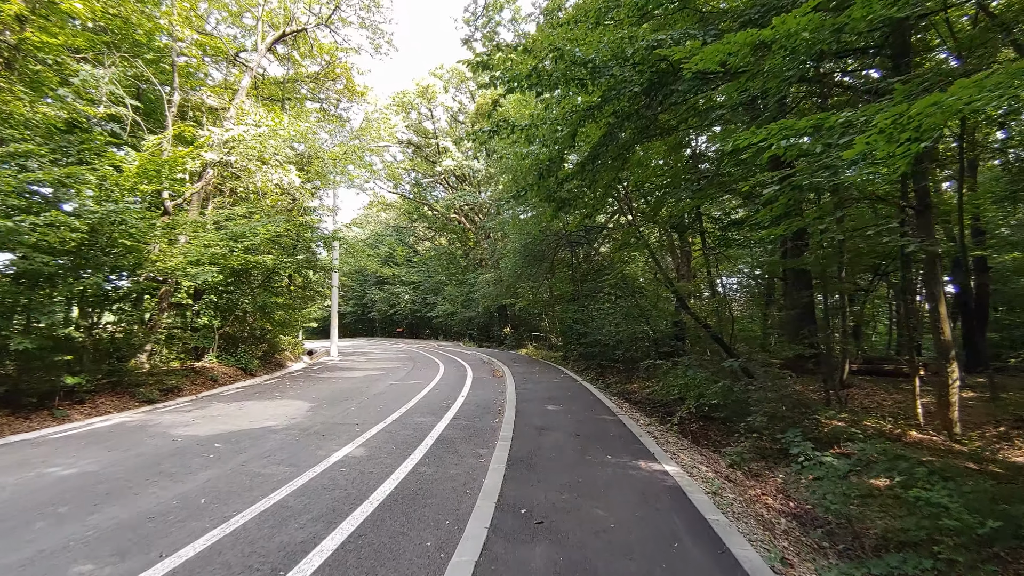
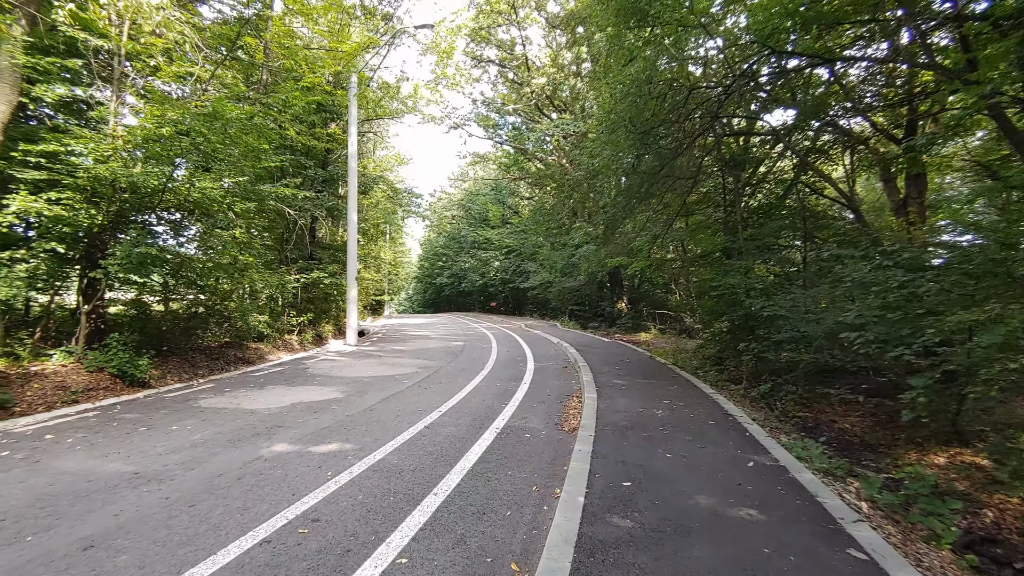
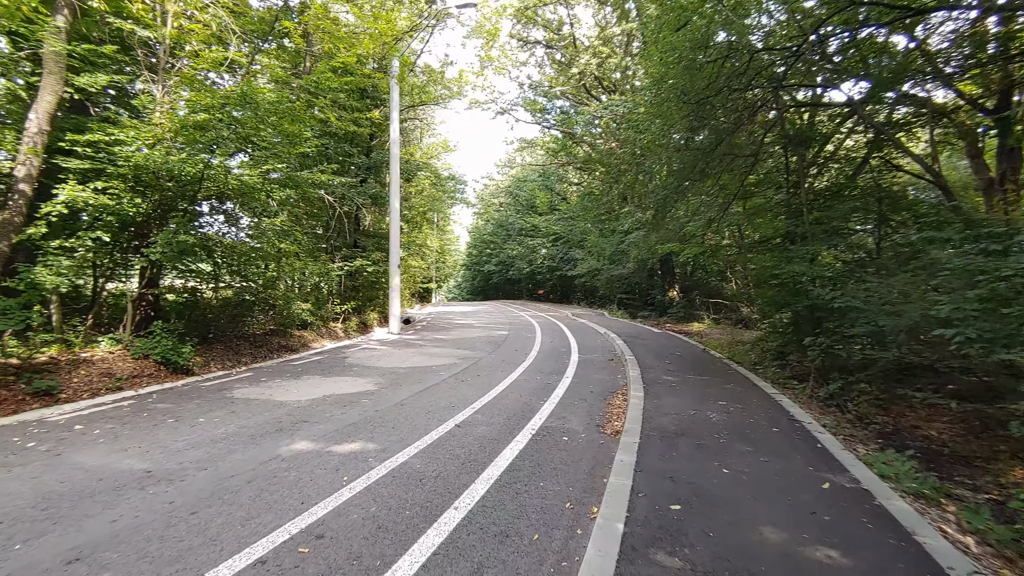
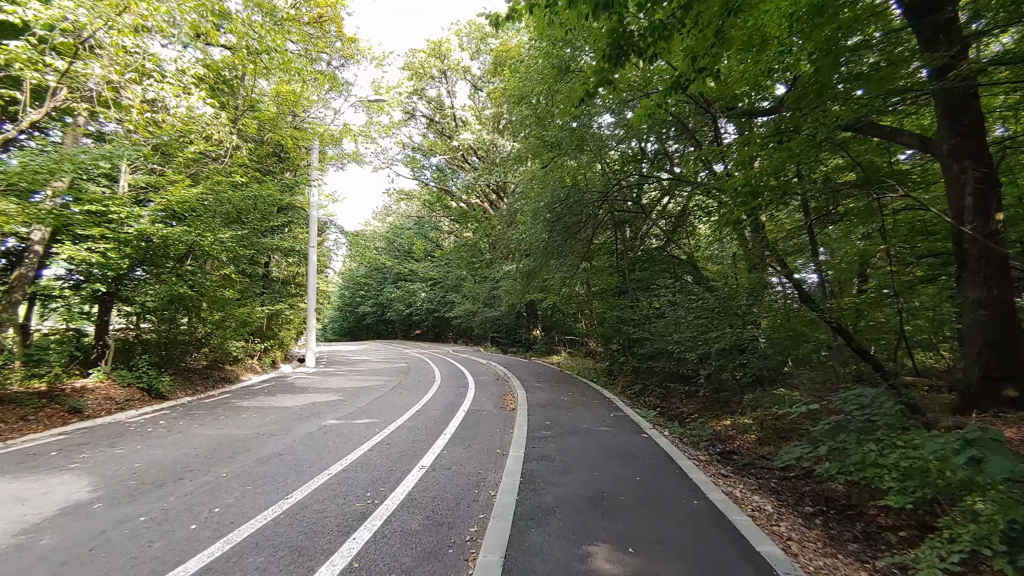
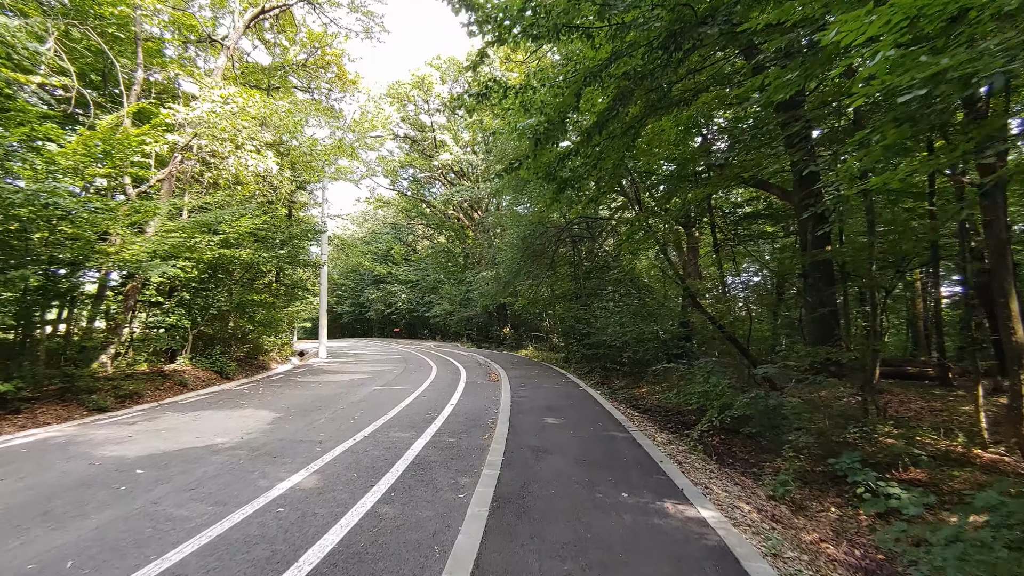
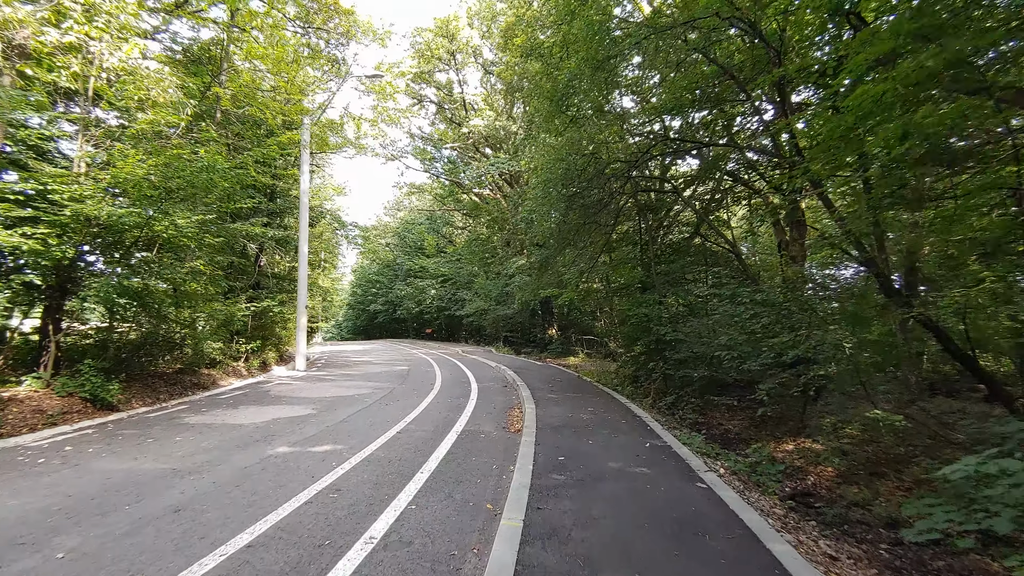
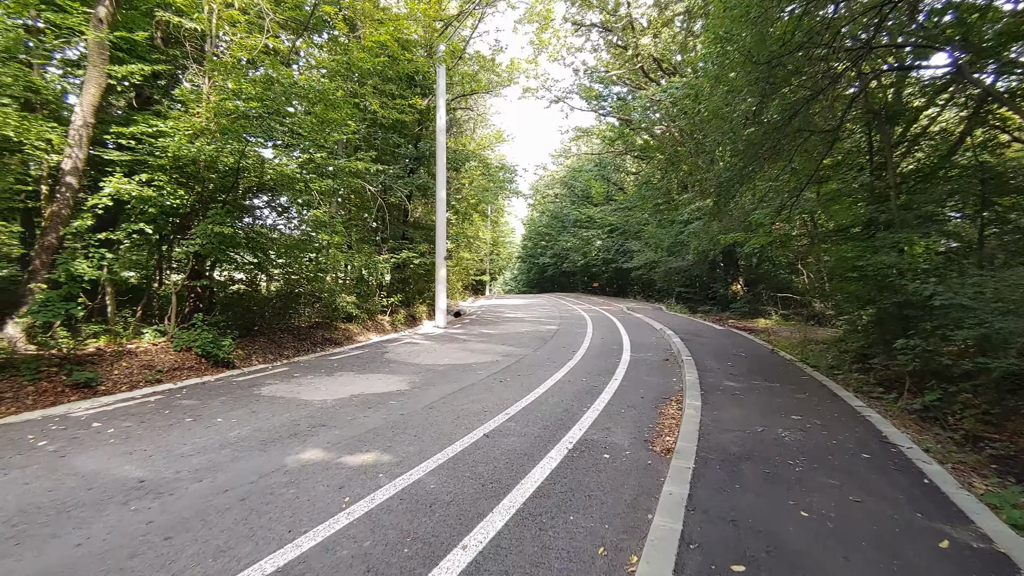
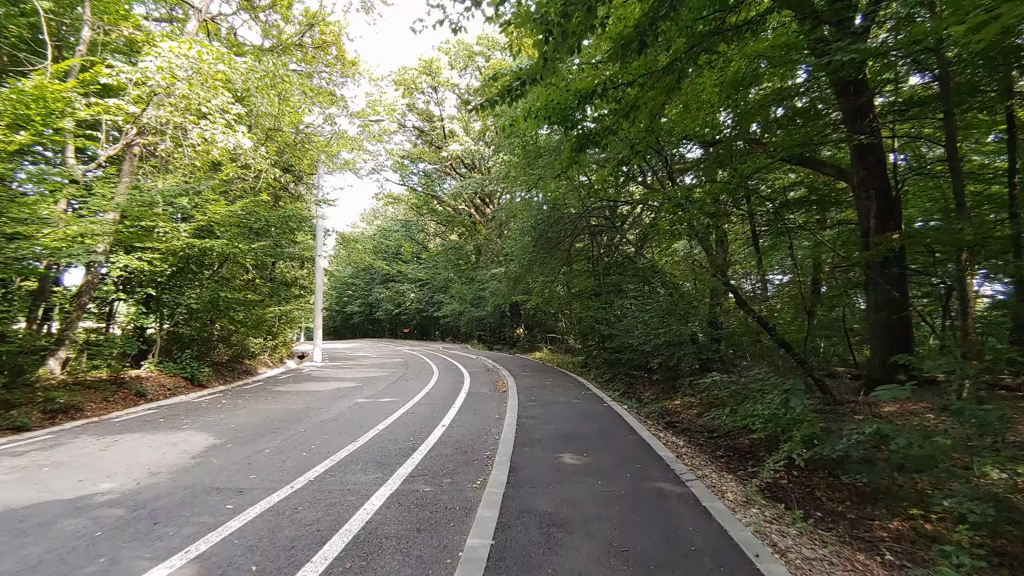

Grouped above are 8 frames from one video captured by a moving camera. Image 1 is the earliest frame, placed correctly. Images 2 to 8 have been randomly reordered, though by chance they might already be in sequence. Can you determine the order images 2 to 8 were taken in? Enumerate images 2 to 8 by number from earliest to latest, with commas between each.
5, 8, 4, 6, 2, 3, 7
